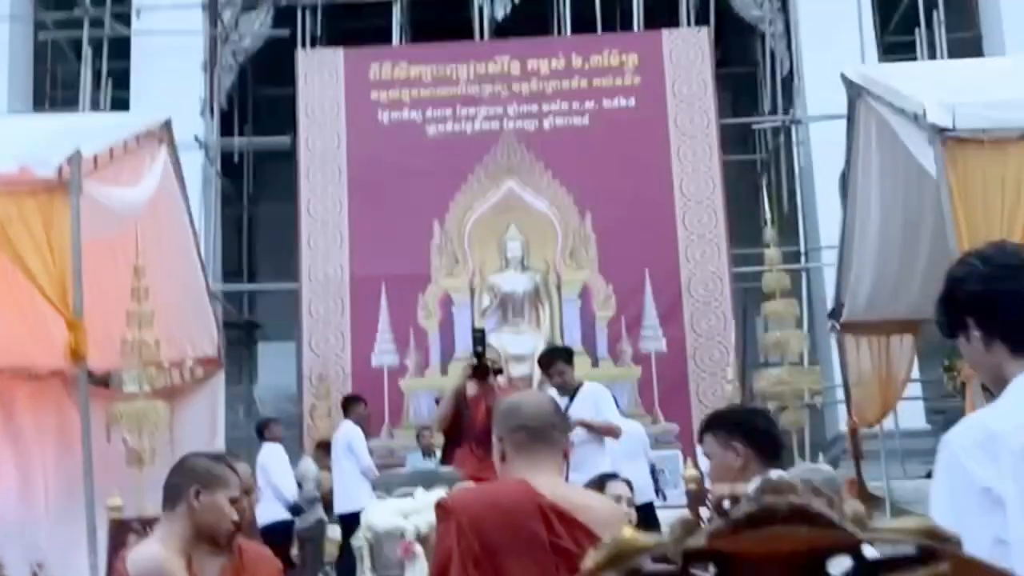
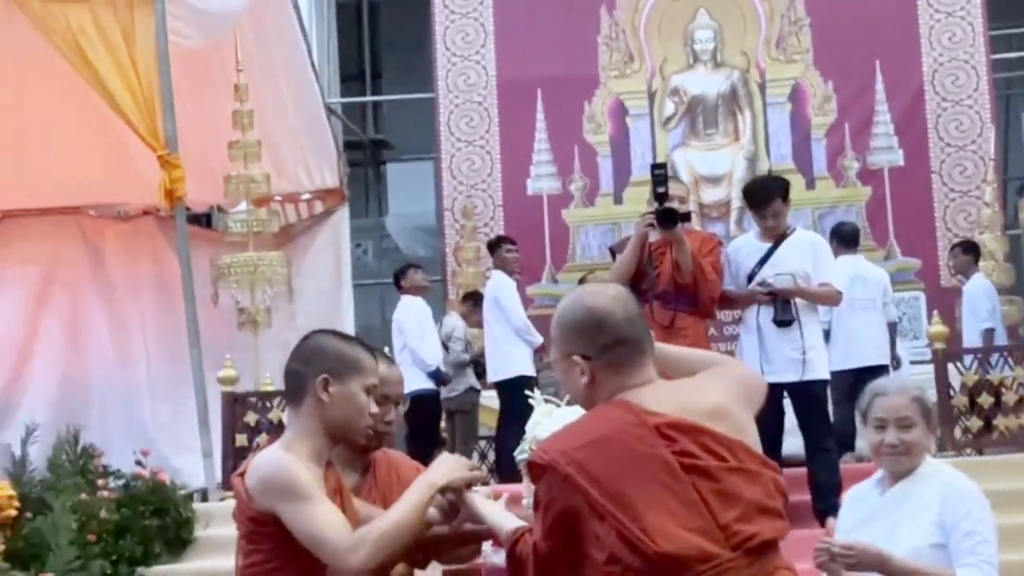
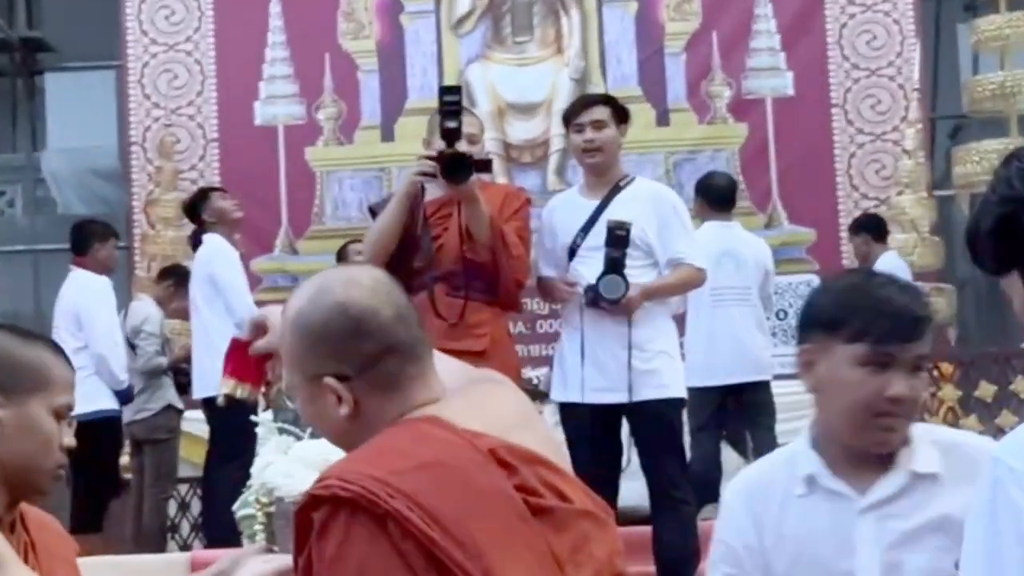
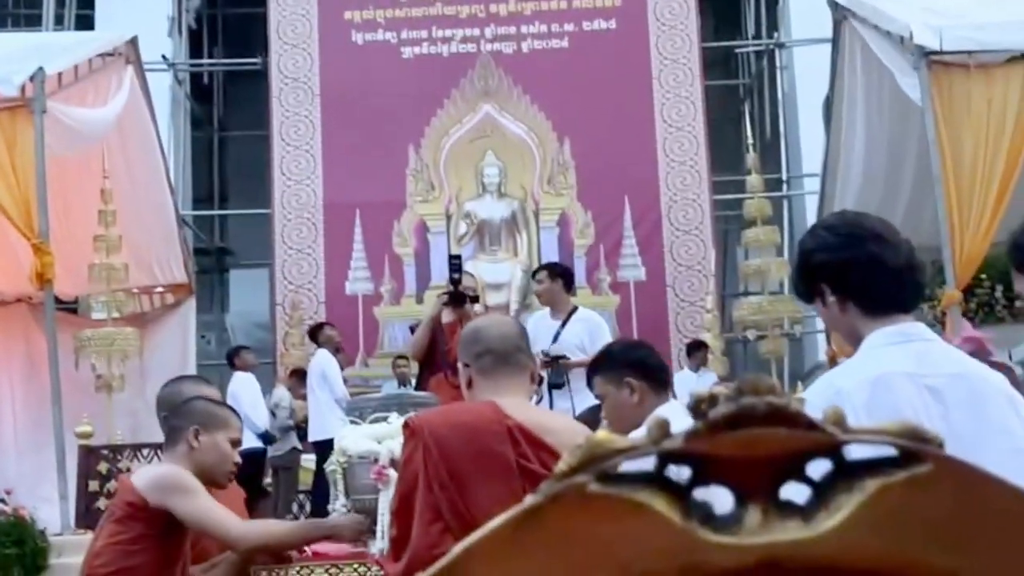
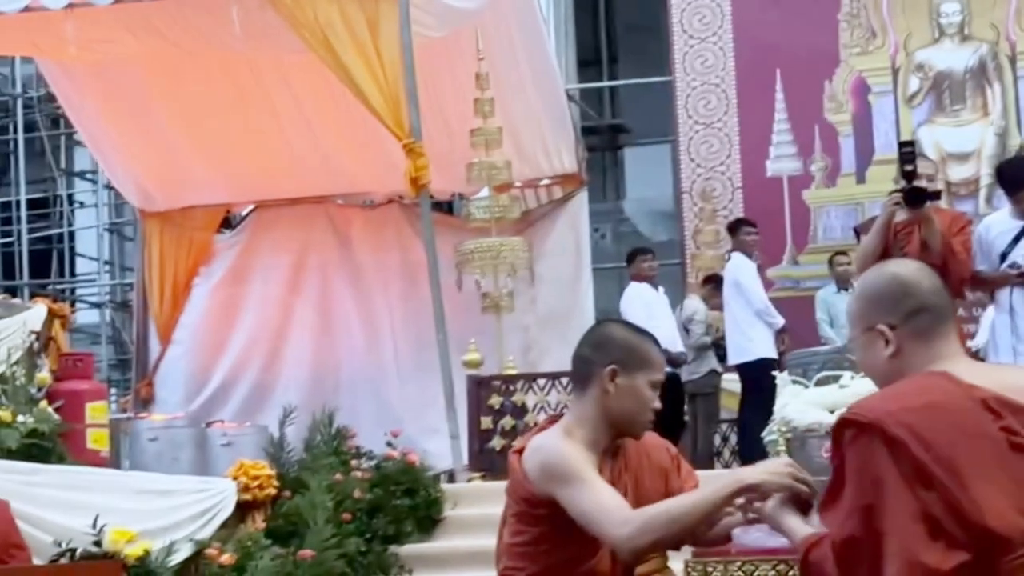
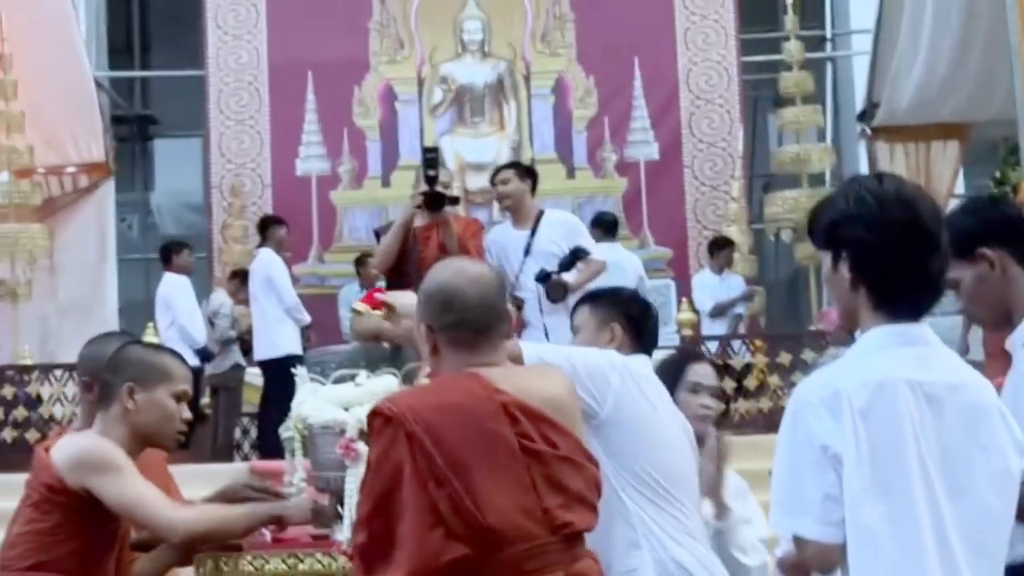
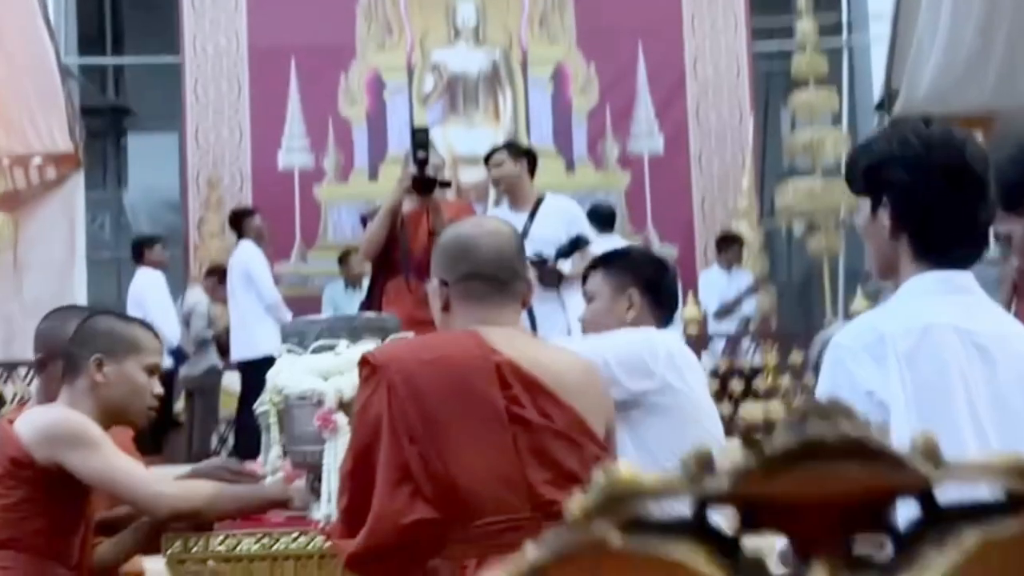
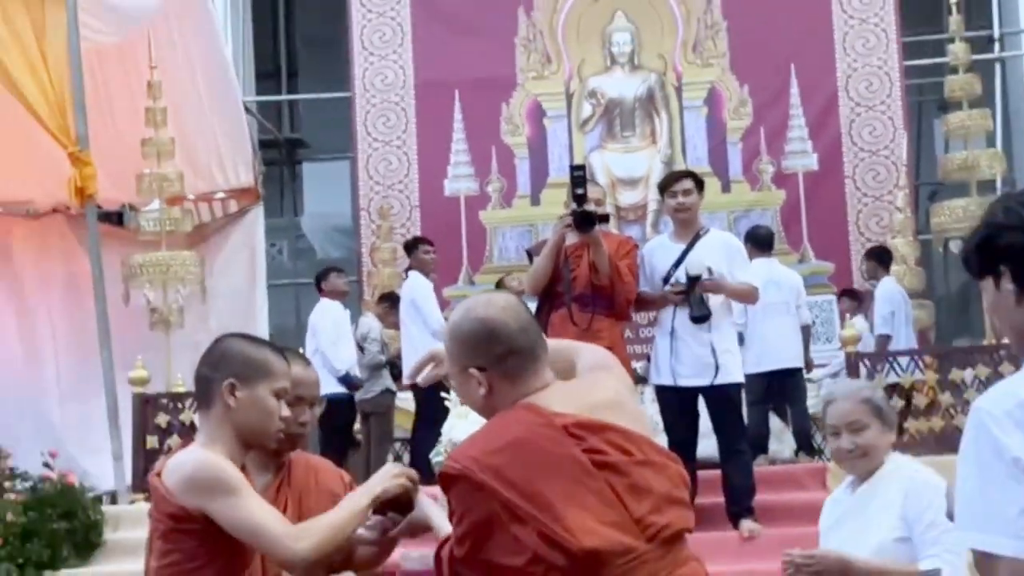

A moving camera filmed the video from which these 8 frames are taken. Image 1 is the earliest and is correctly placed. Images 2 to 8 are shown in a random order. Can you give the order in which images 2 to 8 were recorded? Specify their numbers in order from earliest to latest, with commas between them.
4, 7, 6, 3, 8, 2, 5
